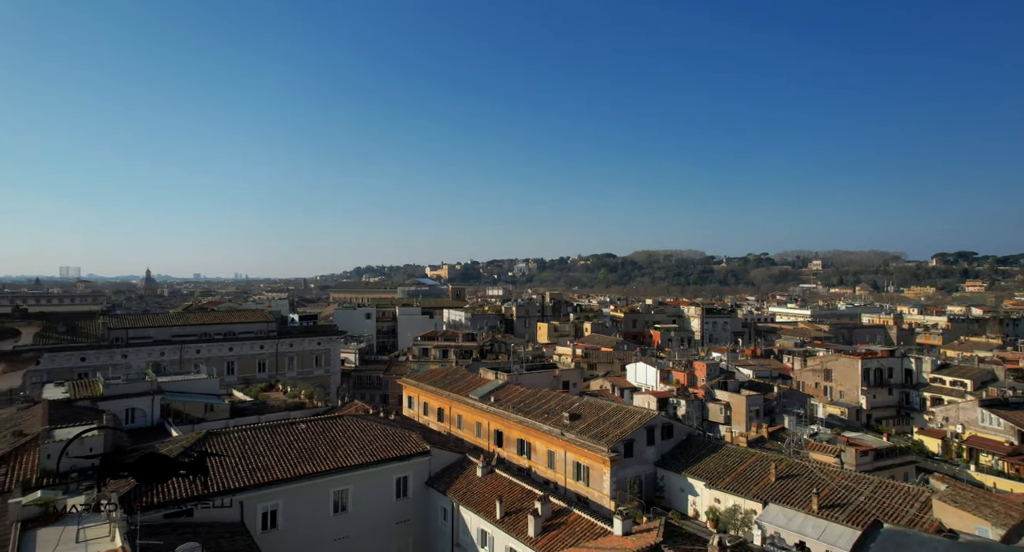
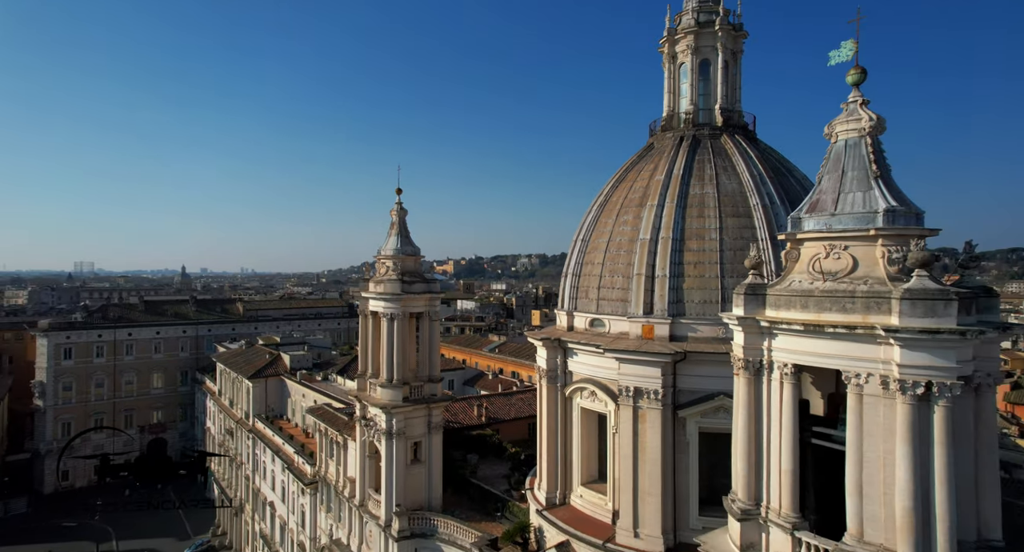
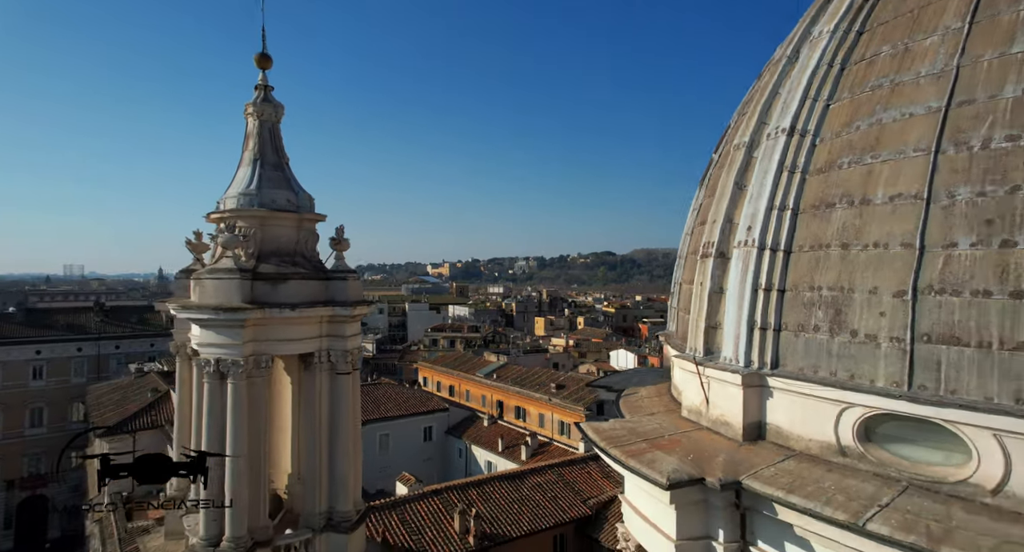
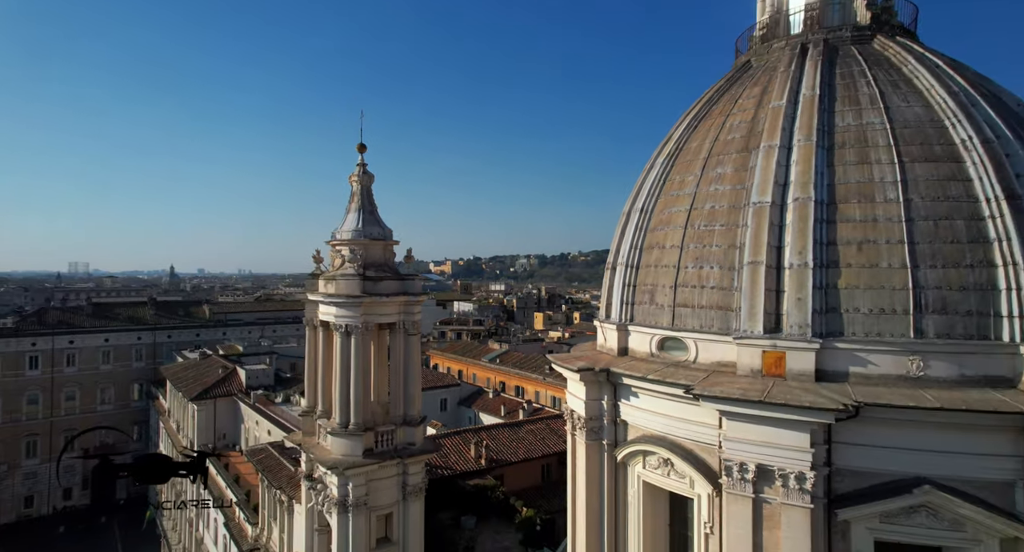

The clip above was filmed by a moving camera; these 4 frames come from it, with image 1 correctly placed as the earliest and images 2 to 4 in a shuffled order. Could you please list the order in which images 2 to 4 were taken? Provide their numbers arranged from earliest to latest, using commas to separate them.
3, 4, 2
